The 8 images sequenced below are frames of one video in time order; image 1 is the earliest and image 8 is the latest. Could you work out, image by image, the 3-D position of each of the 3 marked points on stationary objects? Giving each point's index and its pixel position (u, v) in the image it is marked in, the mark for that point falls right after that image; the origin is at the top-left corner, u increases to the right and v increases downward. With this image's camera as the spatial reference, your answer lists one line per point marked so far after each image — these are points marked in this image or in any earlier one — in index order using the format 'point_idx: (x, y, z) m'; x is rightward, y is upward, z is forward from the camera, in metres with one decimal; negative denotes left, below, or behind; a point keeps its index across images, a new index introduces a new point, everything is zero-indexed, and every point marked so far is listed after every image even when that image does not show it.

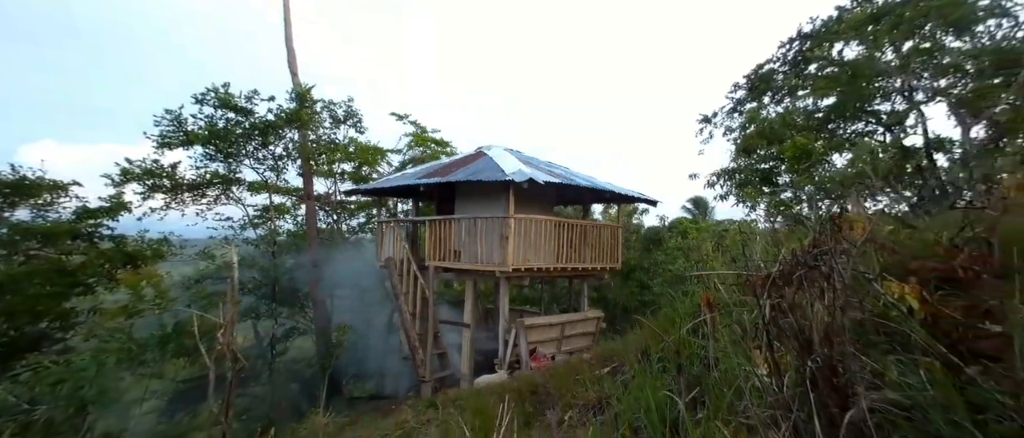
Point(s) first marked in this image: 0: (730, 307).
0: (+0.9, -0.4, +2.0) m
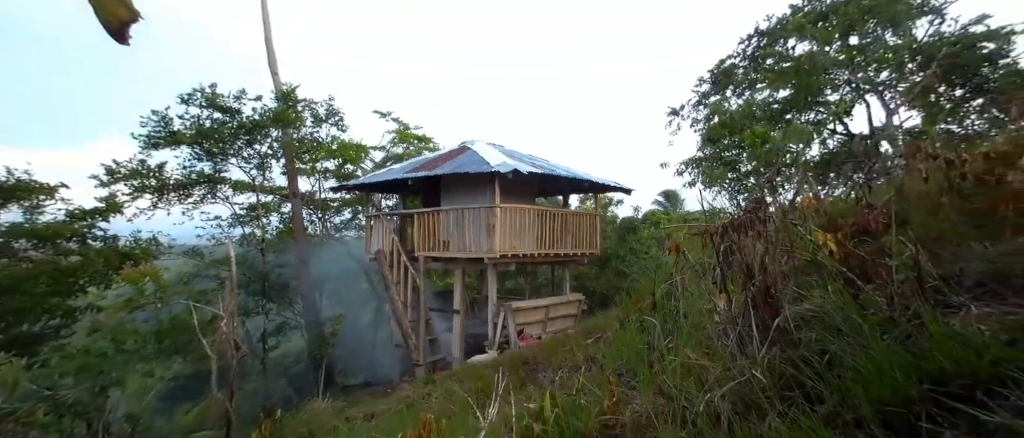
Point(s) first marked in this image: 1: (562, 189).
0: (+0.9, -0.3, +2.5) m
1: (+1.0, +0.6, +9.3) m
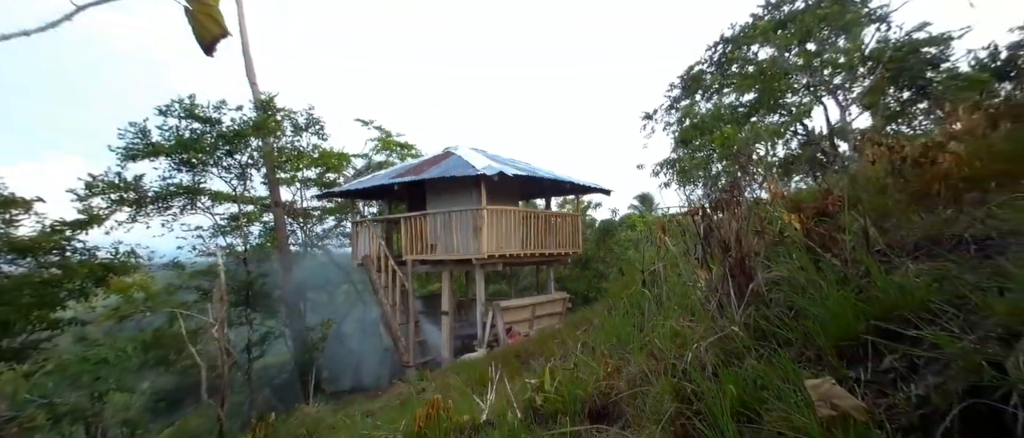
0: (+0.9, -0.2, +2.7) m
1: (+0.6, +0.6, +9.6) m
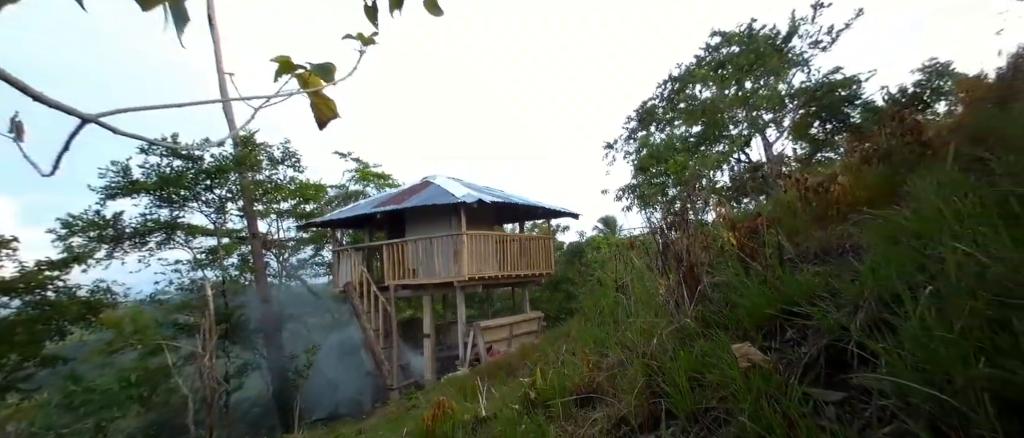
0: (+0.9, -0.3, +3.3) m
1: (+0.1, 0.0, +10.2) m
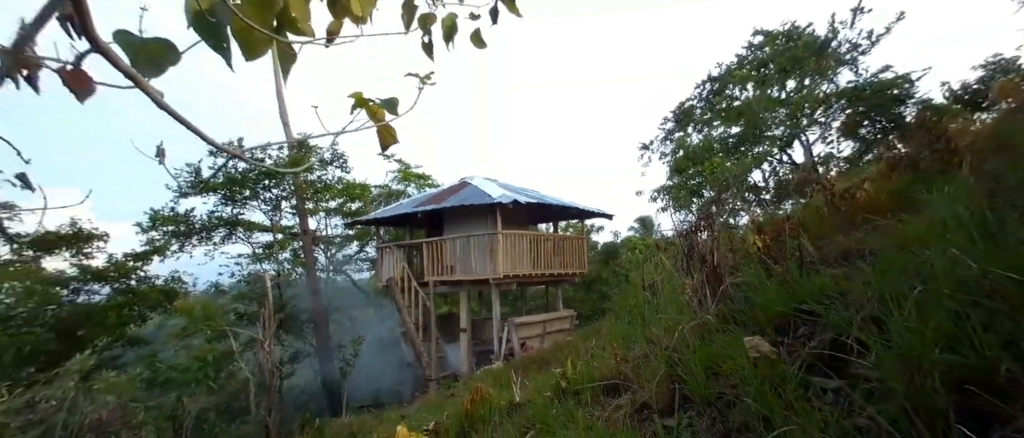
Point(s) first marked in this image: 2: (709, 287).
0: (+1.1, -0.3, +3.5) m
1: (+0.8, +0.1, +10.4) m
2: (+1.1, -0.4, +2.7) m
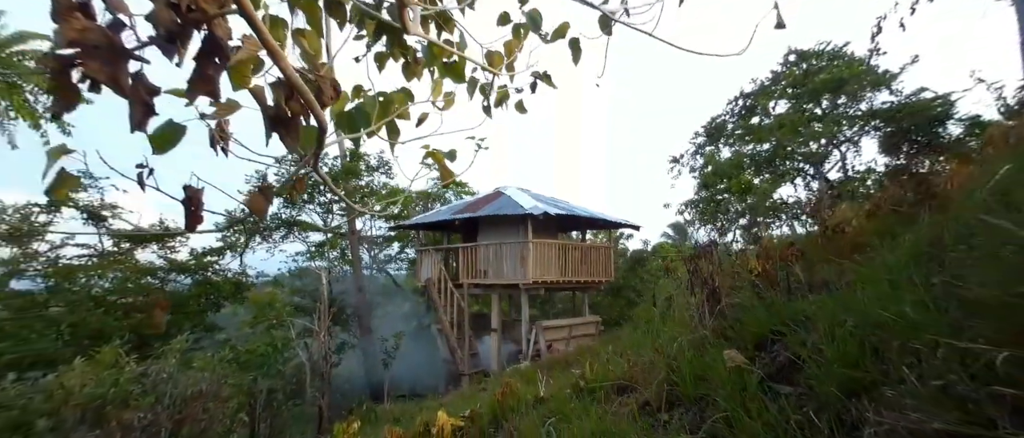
0: (+1.4, -0.5, +3.9) m
1: (+1.5, -0.1, +10.8) m
2: (+1.3, -0.6, +3.2) m
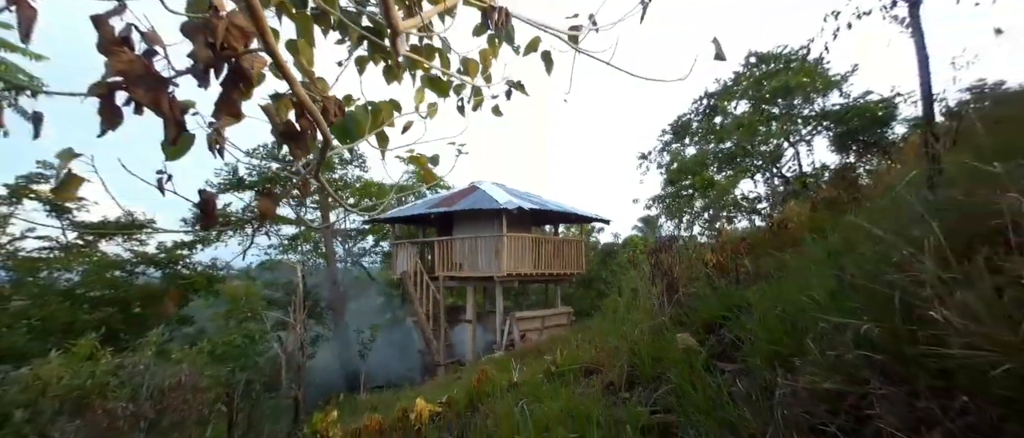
0: (+1.1, -0.5, +4.2) m
1: (+0.9, 0.0, +11.1) m
2: (+1.1, -0.6, +3.5) m
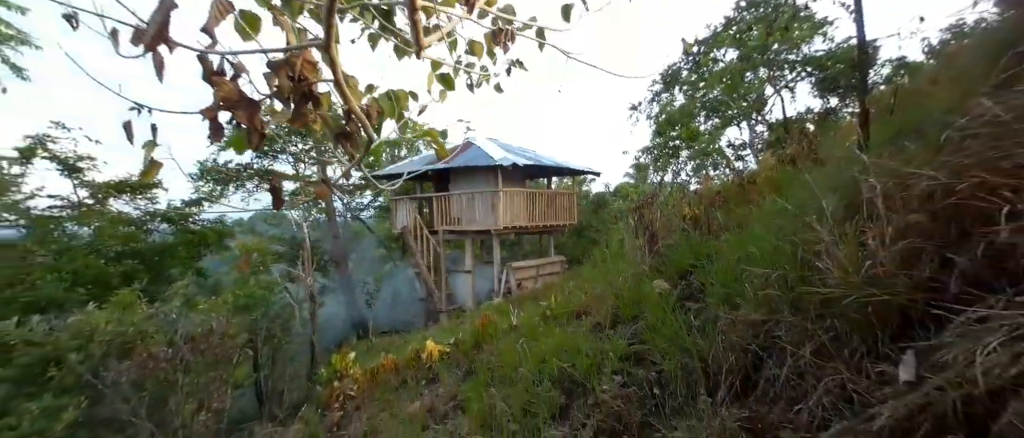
0: (+1.1, -0.1, +4.7) m
1: (+0.8, +1.1, +11.5) m
2: (+1.1, -0.2, +4.0) m
